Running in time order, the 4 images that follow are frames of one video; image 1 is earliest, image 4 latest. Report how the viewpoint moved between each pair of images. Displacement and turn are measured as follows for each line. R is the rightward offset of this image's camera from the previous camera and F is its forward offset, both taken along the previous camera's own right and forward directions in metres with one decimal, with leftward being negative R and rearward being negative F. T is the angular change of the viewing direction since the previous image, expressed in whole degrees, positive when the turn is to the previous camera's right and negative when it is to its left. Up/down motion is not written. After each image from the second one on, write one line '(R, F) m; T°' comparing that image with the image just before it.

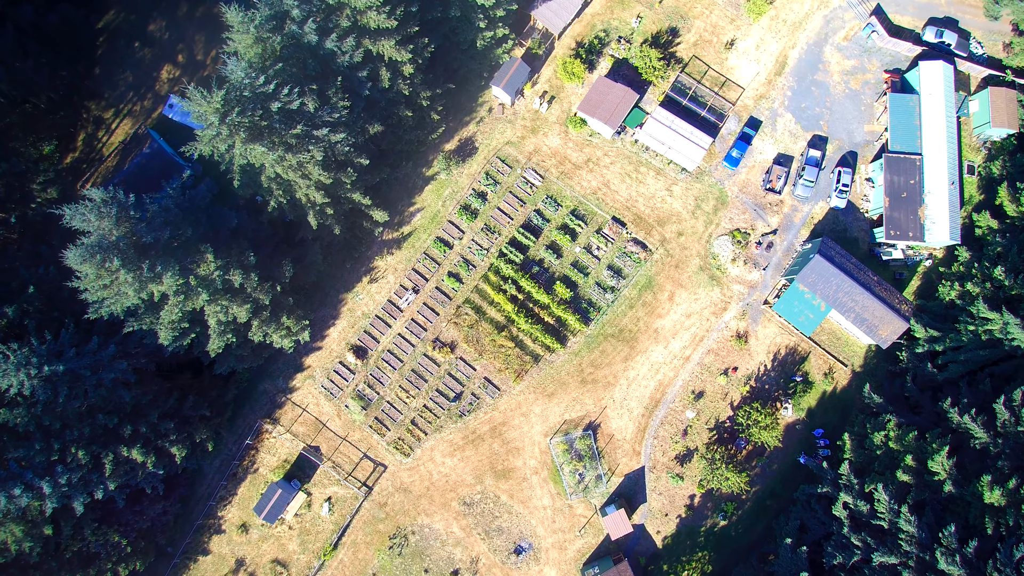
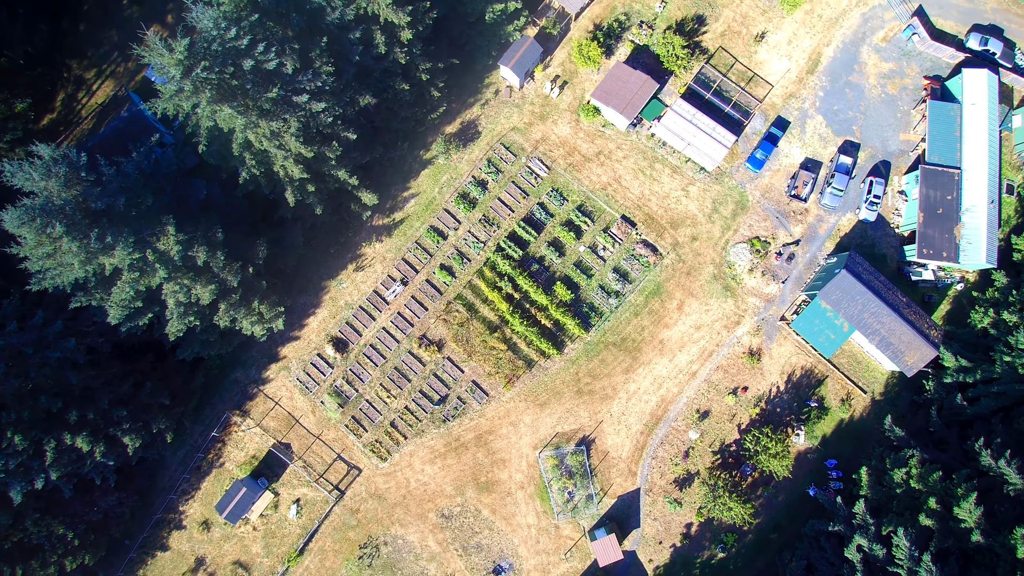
(+0.4, +3.6) m; 0°
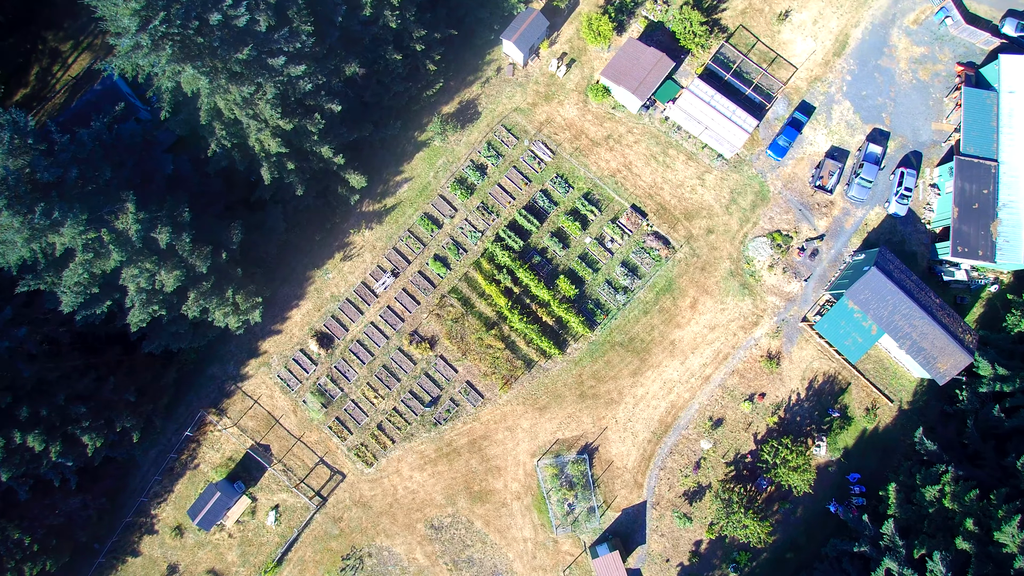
(+0.1, +3.3) m; 0°
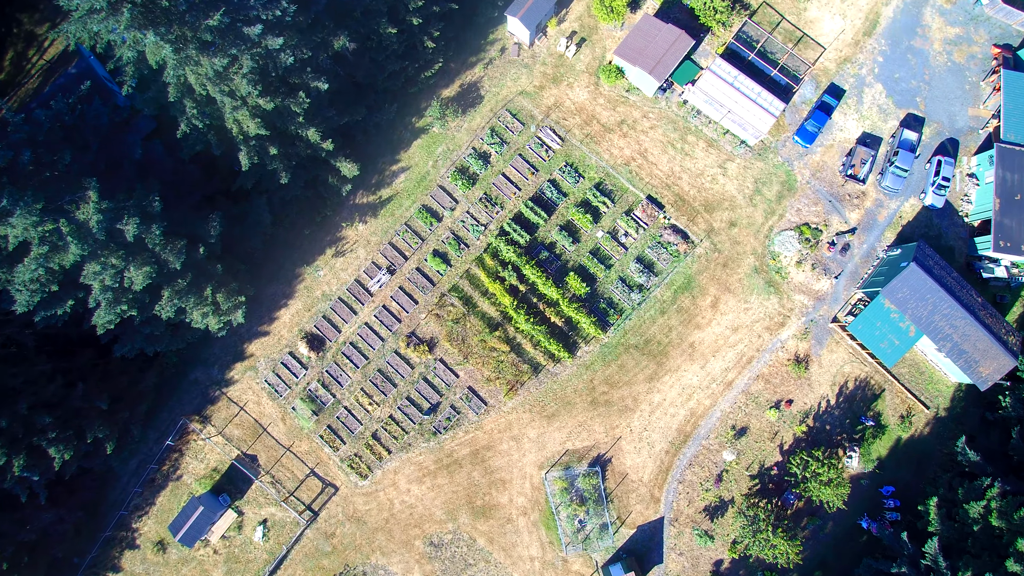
(-0.3, +3.0) m; 0°
